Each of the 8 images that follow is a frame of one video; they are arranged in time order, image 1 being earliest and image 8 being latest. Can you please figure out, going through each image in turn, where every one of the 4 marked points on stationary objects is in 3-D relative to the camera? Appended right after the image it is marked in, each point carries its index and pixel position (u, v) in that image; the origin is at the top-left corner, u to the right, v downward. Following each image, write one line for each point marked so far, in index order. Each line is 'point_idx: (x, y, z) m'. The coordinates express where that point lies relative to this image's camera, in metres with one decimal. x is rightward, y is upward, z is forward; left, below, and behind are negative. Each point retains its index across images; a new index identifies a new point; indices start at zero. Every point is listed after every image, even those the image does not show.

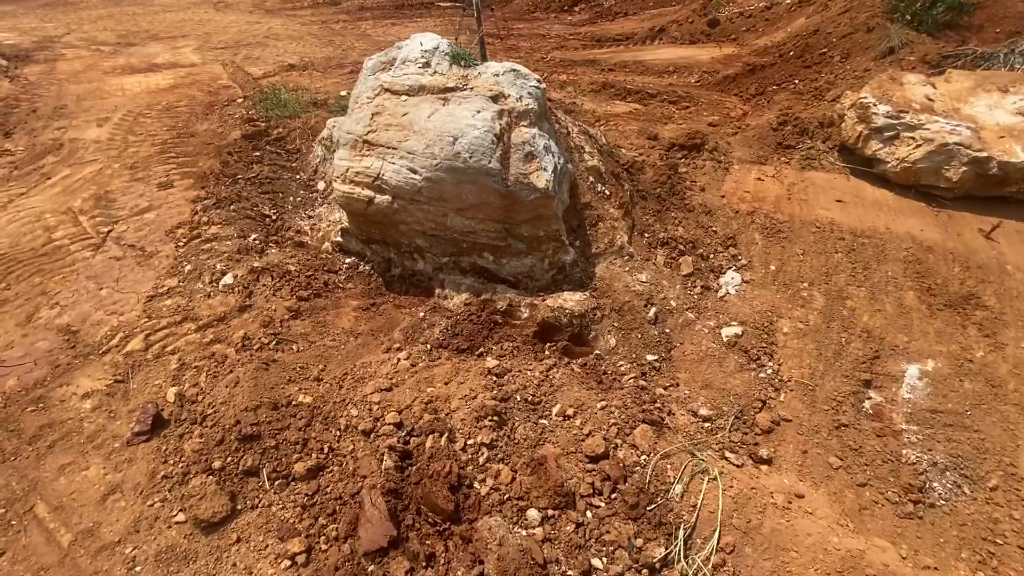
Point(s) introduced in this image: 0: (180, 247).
0: (-3.9, +0.5, +5.6) m
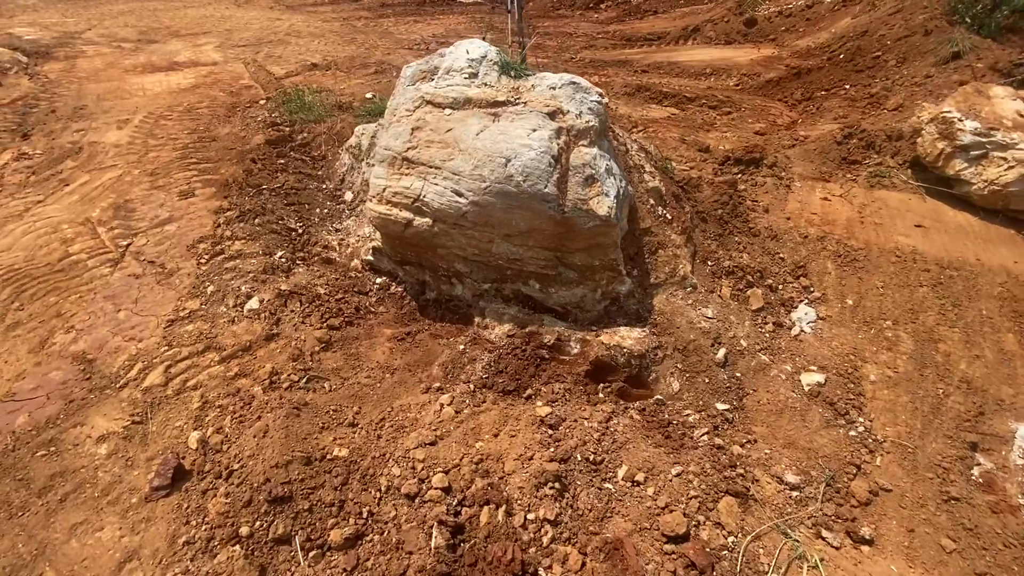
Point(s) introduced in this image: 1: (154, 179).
0: (-3.4, +0.3, +5.3) m
1: (-5.2, +1.6, +7.0) m
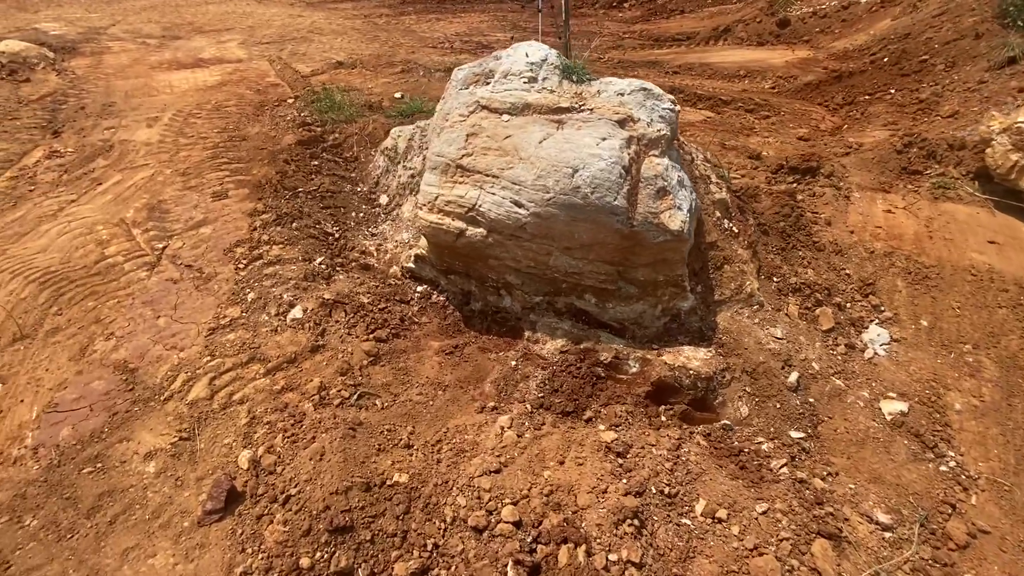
0: (-2.9, +0.2, +5.2) m
1: (-4.7, +1.6, +6.9) m
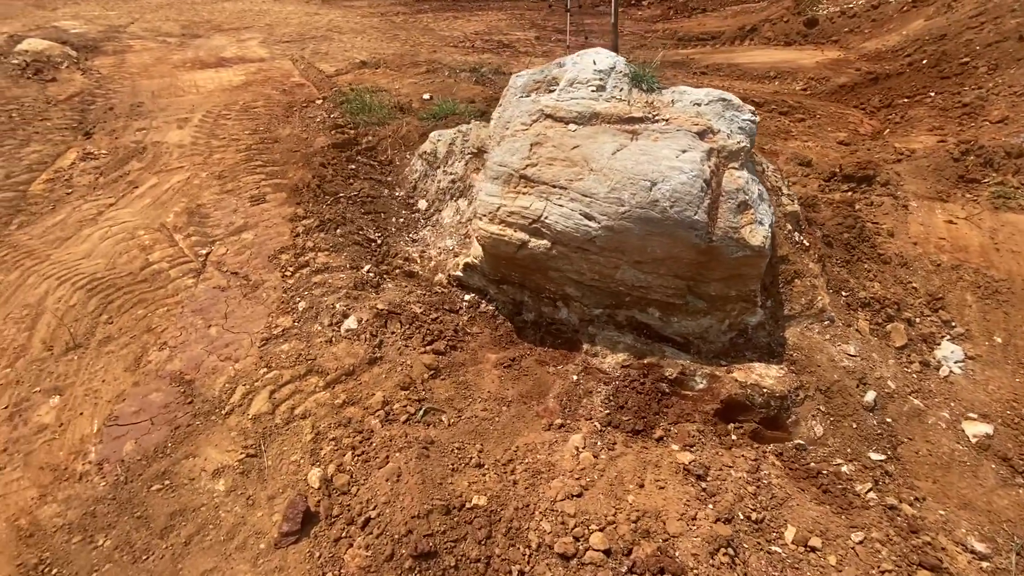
0: (-2.4, +0.1, +5.1) m
1: (-4.1, +1.5, +6.8) m
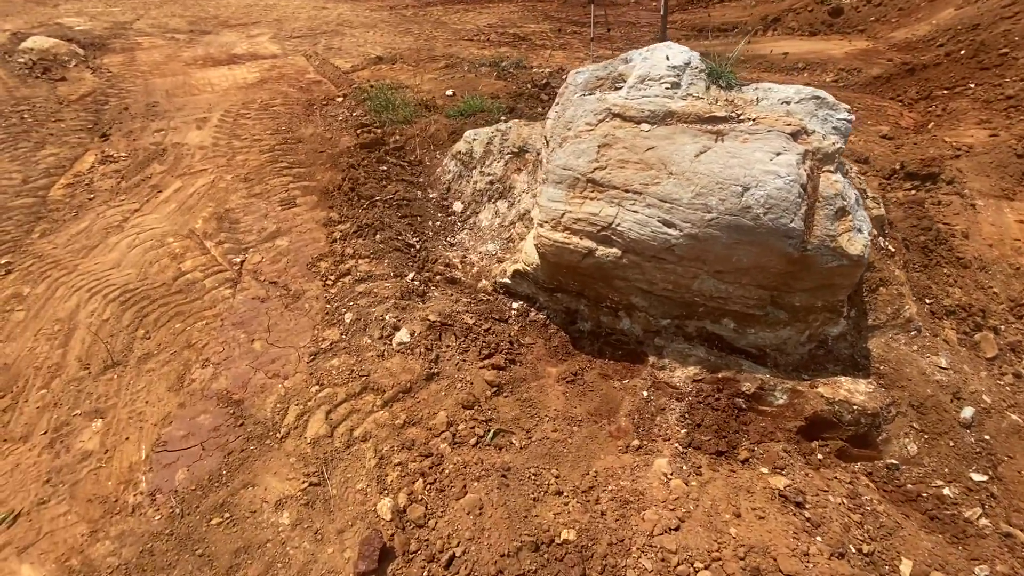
0: (-1.9, 0.0, +4.9) m
1: (-3.6, +1.4, +6.6) m
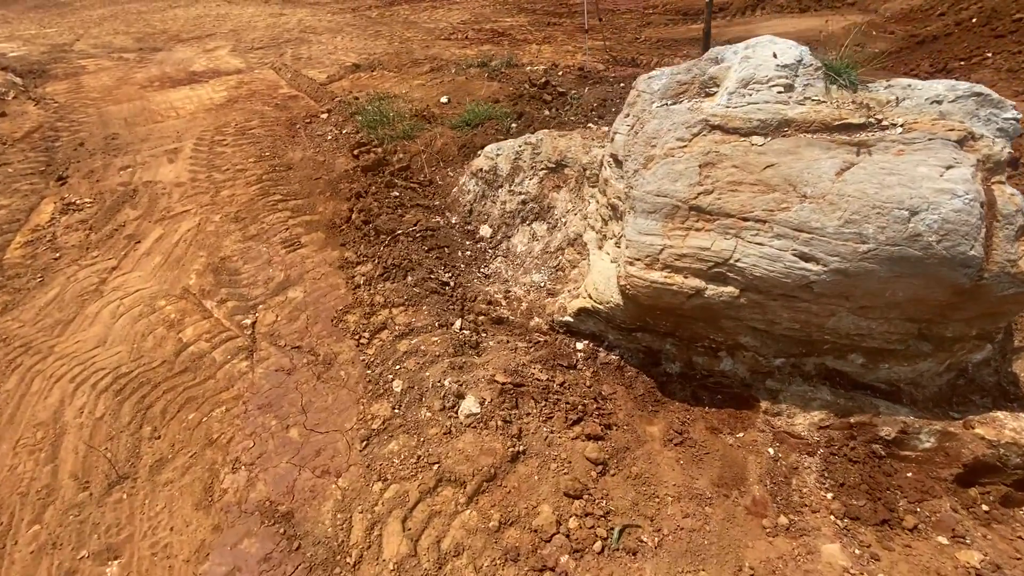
0: (-1.3, -0.5, +4.1) m
1: (-3.2, +0.7, +5.8) m
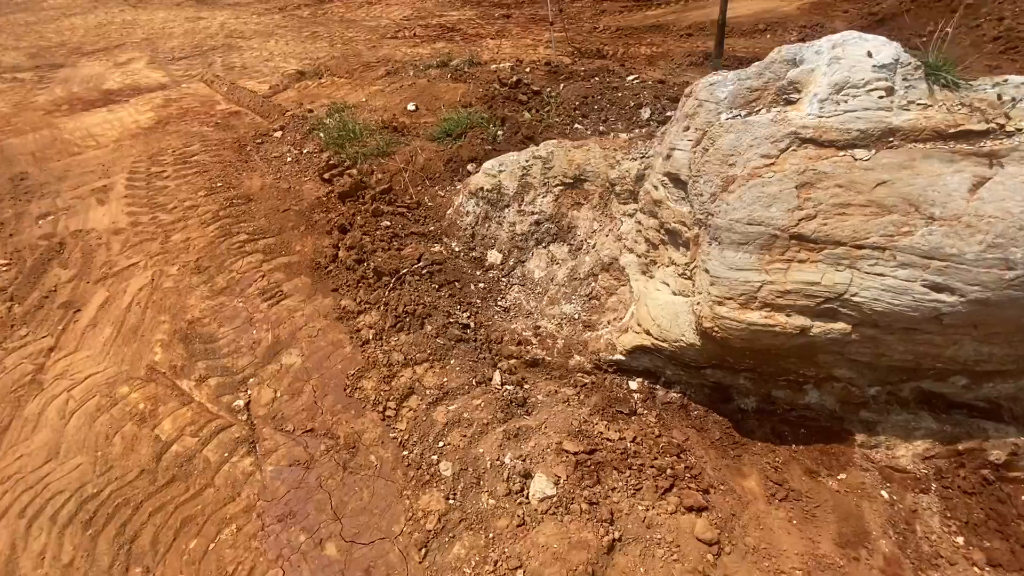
0: (-0.9, -1.0, +3.5) m
1: (-3.1, +0.1, +4.9) m
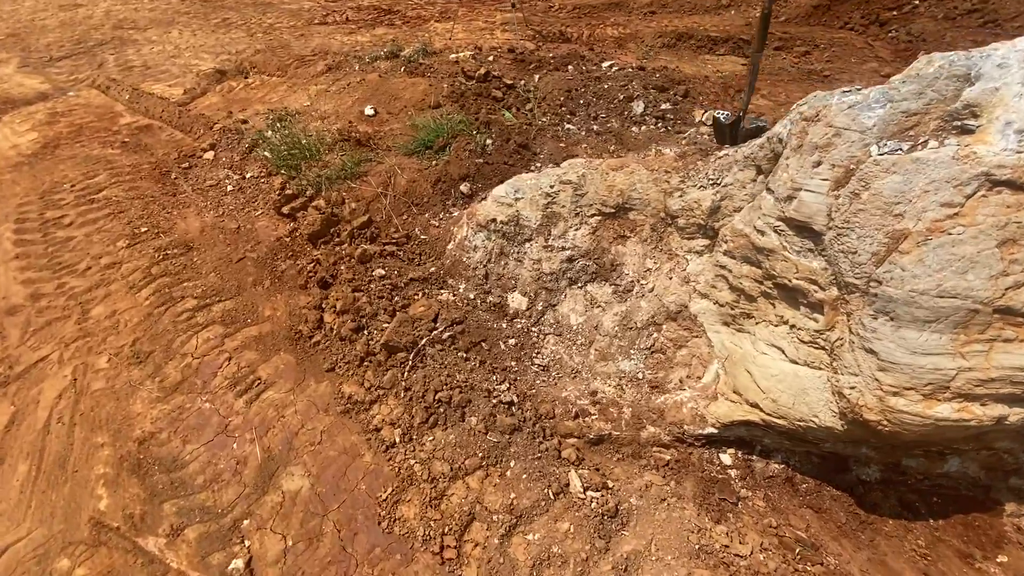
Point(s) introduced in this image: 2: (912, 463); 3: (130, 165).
0: (-0.3, -1.5, +2.7) m
1: (-2.8, -0.6, +3.7) m
2: (+2.4, -1.1, +2.9) m
3: (-4.6, +1.4, +5.9) m
